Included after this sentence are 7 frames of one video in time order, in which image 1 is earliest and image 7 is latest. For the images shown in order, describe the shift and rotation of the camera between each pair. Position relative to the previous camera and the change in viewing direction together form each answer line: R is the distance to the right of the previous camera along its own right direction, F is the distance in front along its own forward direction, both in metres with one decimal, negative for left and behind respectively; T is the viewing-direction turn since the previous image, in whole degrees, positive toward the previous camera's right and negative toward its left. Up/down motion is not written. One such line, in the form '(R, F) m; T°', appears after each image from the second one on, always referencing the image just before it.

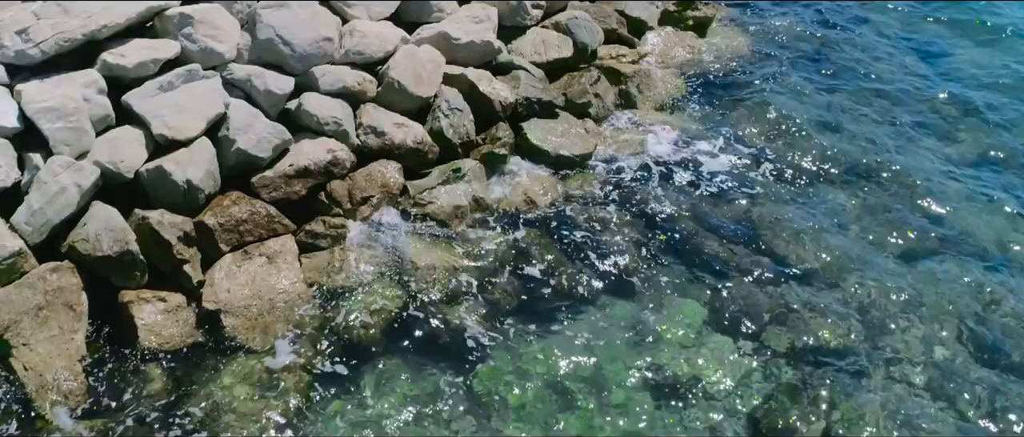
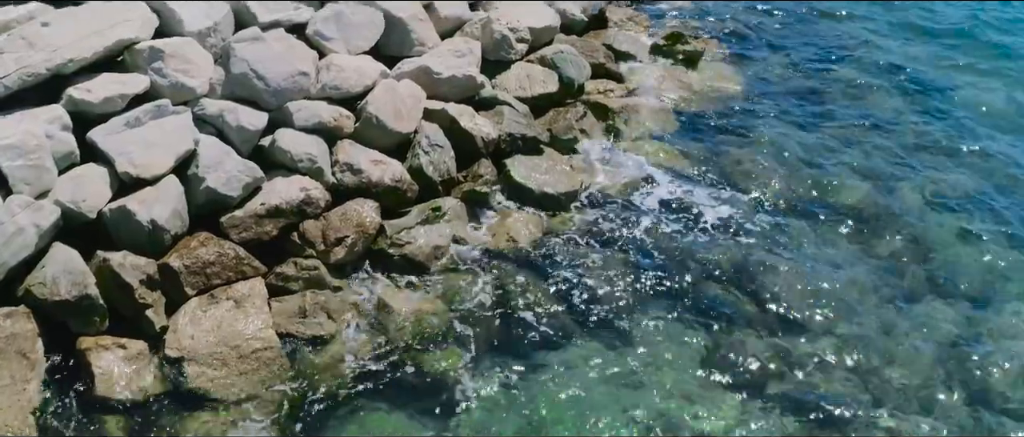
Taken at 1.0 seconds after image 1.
(+0.1, +0.4) m; 0°
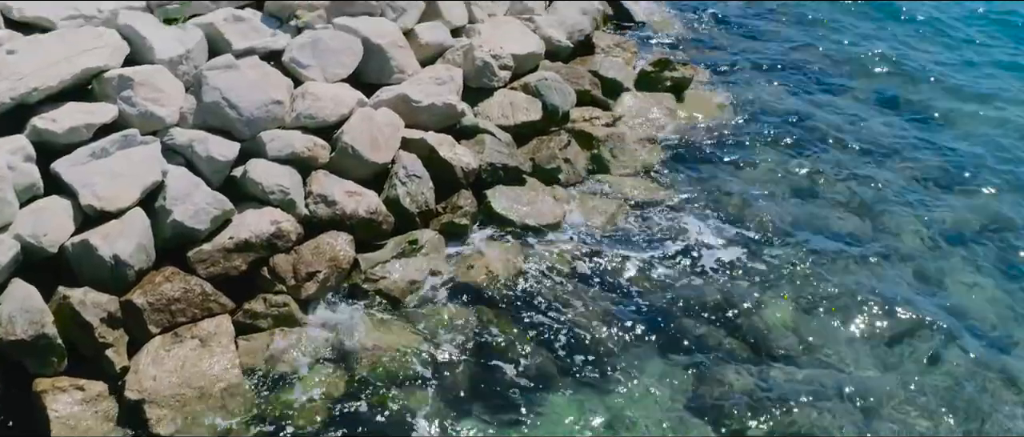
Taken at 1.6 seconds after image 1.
(+0.2, +0.3) m; 0°
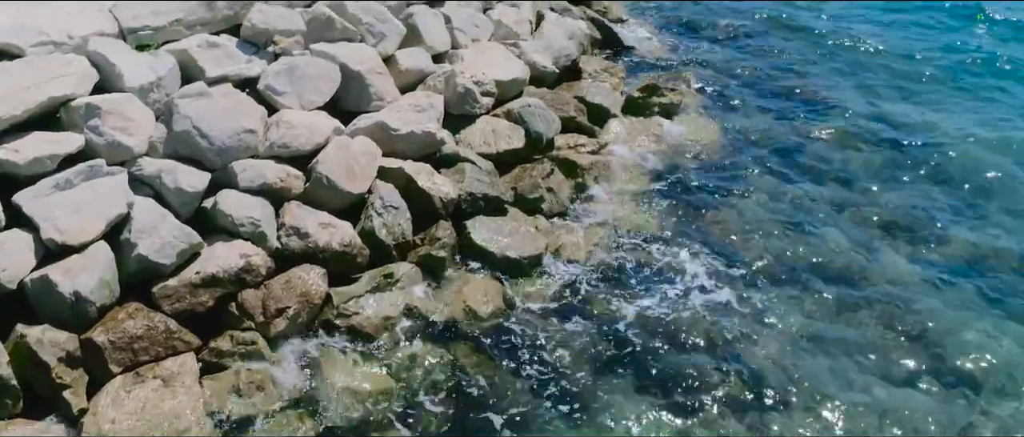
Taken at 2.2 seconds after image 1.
(+0.2, +0.3) m; 0°
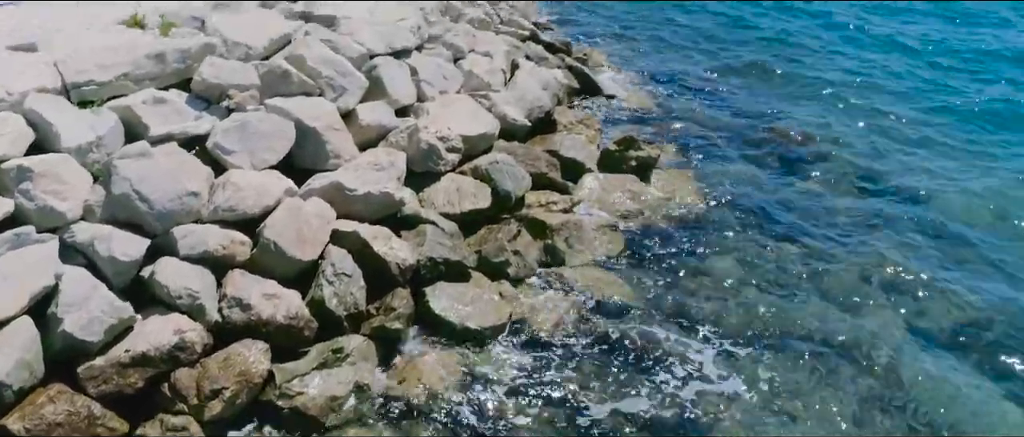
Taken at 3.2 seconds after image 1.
(+0.3, +0.6) m; 0°
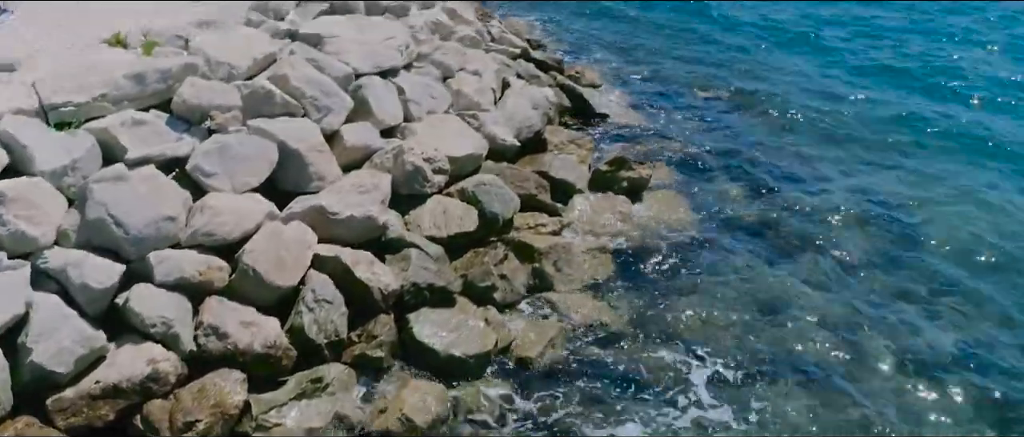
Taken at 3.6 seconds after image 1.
(+0.1, +0.2) m; 0°
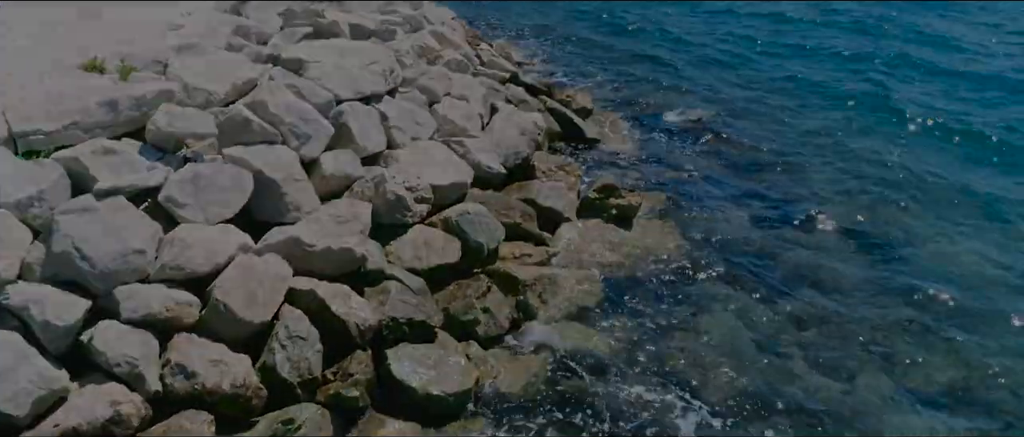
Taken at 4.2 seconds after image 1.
(+0.2, +0.3) m; 0°
